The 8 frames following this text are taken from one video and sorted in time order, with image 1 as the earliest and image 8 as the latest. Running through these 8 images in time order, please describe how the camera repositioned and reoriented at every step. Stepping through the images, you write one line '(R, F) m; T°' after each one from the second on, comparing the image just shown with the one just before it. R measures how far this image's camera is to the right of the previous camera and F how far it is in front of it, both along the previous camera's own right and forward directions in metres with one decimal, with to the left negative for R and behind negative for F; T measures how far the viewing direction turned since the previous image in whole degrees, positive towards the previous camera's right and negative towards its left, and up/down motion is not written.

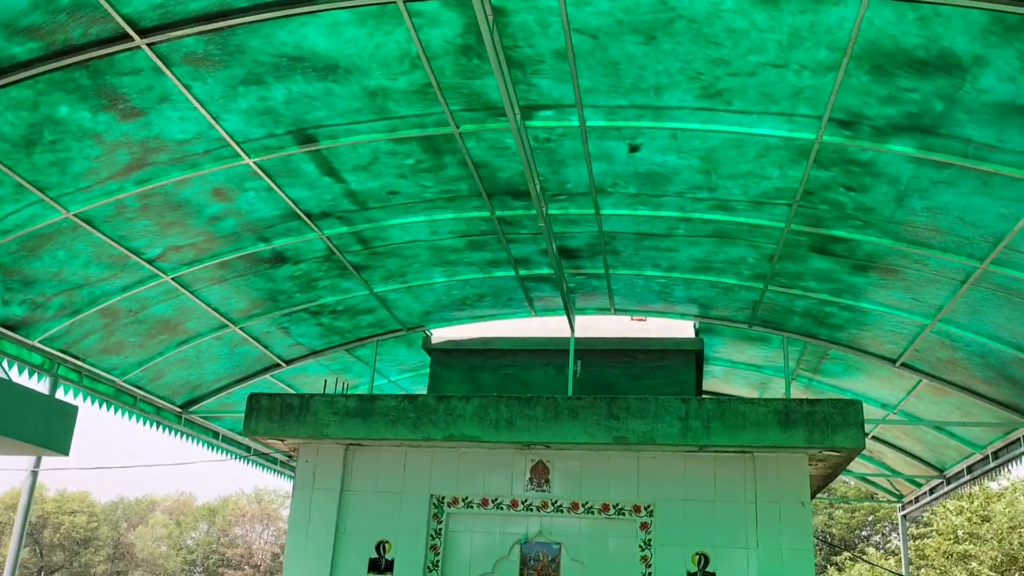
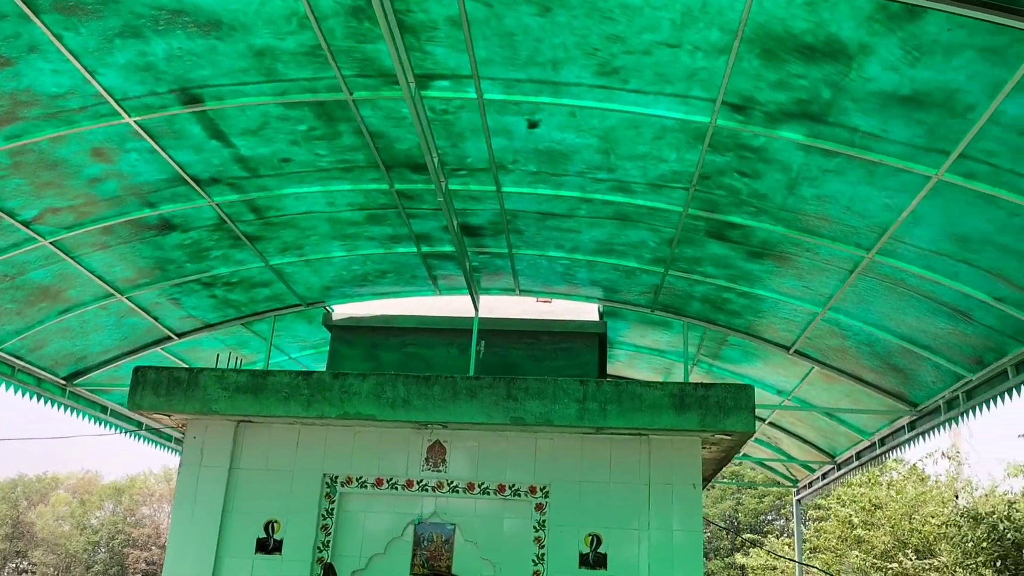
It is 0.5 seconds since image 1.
(+0.3, +0.1) m; +5°
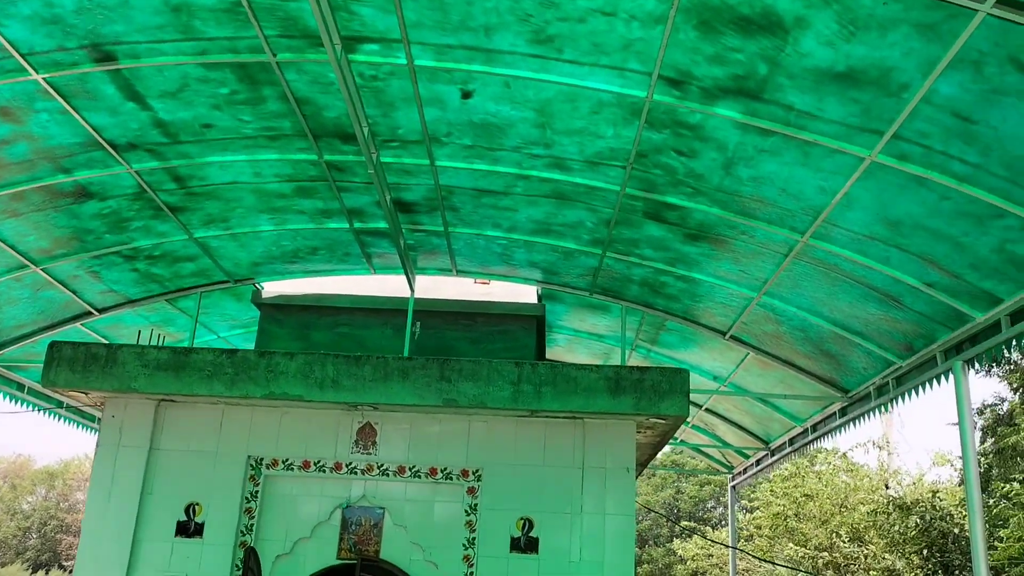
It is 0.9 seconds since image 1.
(+0.2, +0.2) m; +3°
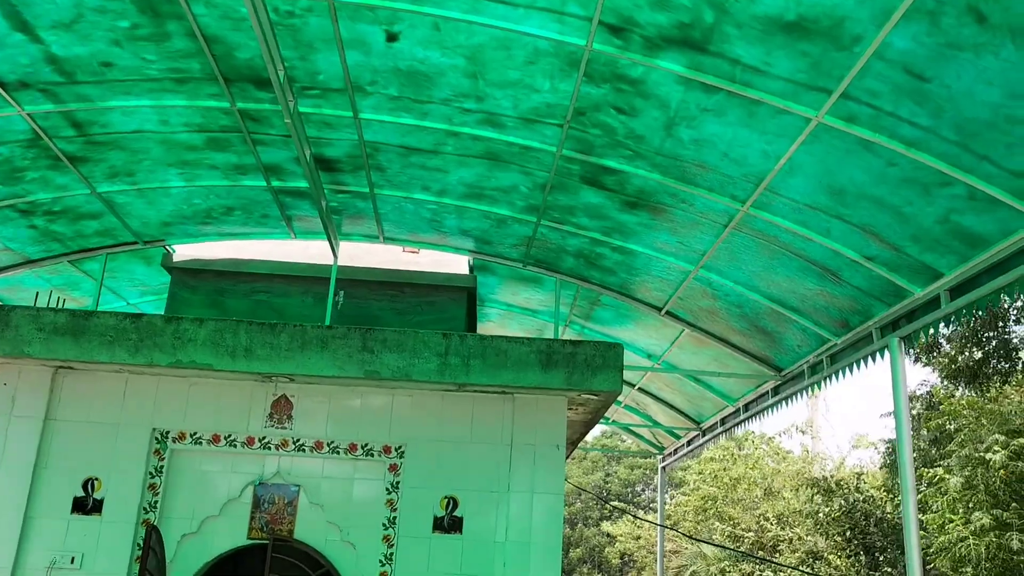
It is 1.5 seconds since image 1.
(+0.1, +0.4) m; +4°
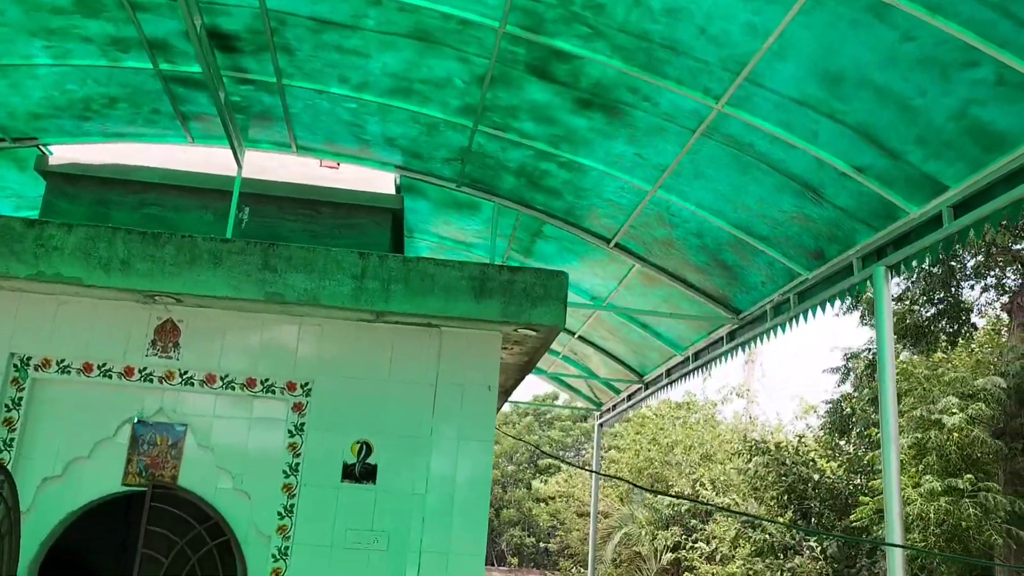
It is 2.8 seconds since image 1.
(+0.1, +1.2) m; +4°
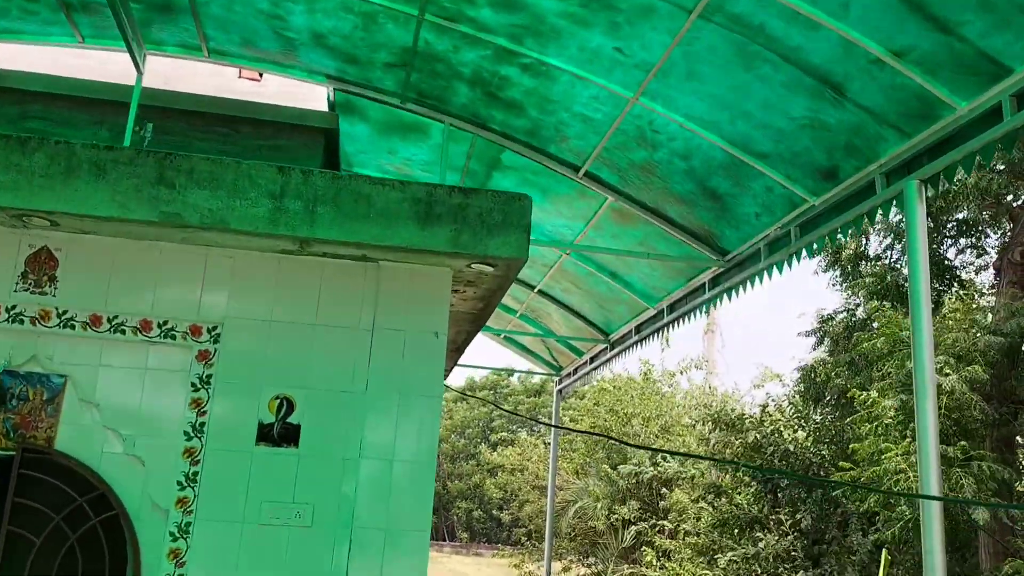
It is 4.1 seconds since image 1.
(0.0, +1.2) m; +3°
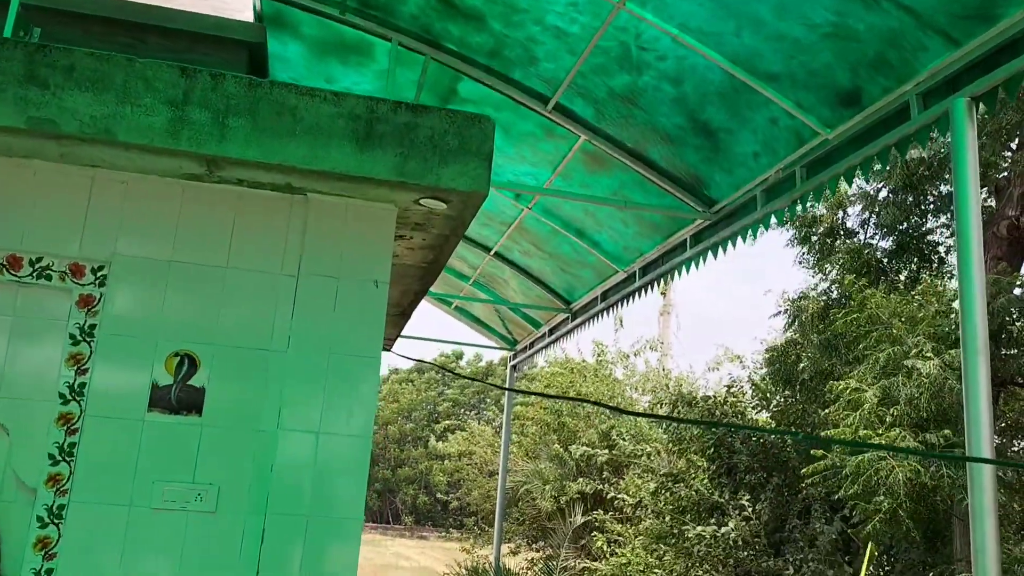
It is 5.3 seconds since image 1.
(0.0, +1.1) m; +3°
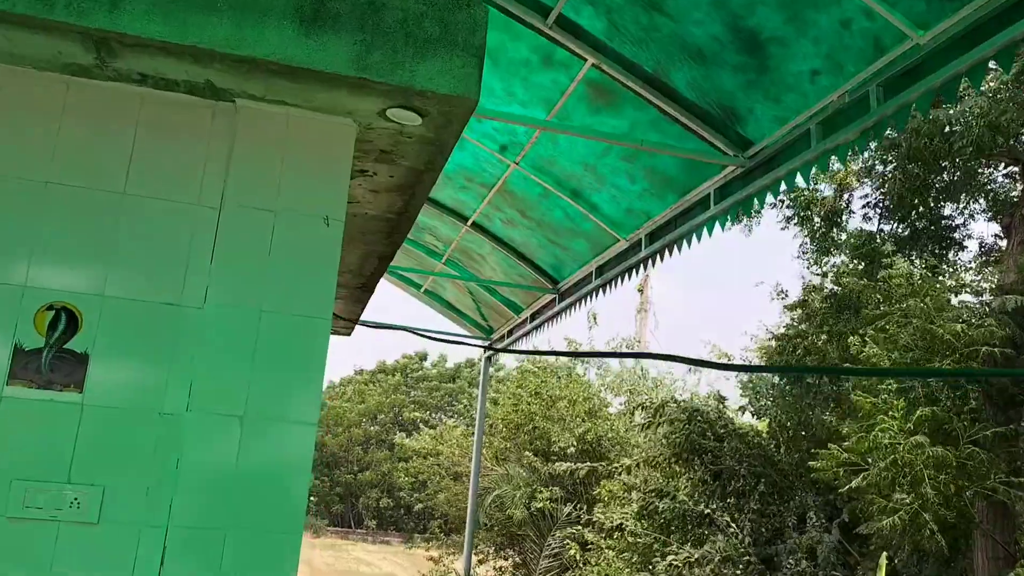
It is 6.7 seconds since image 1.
(-0.1, +1.3) m; +2°
